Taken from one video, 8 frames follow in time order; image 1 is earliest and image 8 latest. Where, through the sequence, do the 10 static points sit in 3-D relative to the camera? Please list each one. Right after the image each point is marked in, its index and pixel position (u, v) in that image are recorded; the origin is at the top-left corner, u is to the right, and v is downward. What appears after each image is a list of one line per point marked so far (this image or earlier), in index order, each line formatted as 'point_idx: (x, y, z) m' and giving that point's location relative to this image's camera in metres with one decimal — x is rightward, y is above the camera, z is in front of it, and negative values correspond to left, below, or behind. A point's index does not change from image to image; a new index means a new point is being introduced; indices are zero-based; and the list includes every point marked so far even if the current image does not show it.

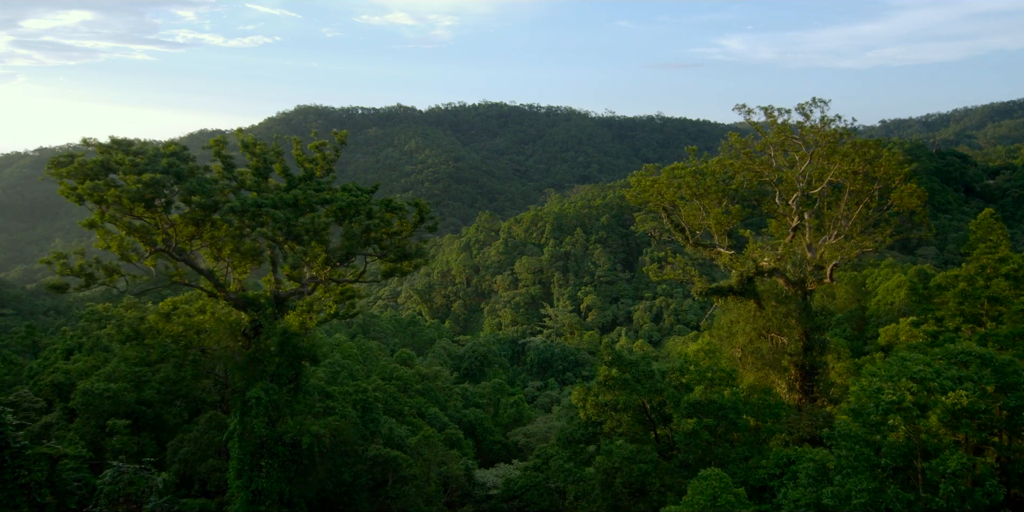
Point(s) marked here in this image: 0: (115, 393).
0: (-6.4, -2.2, +10.8) m
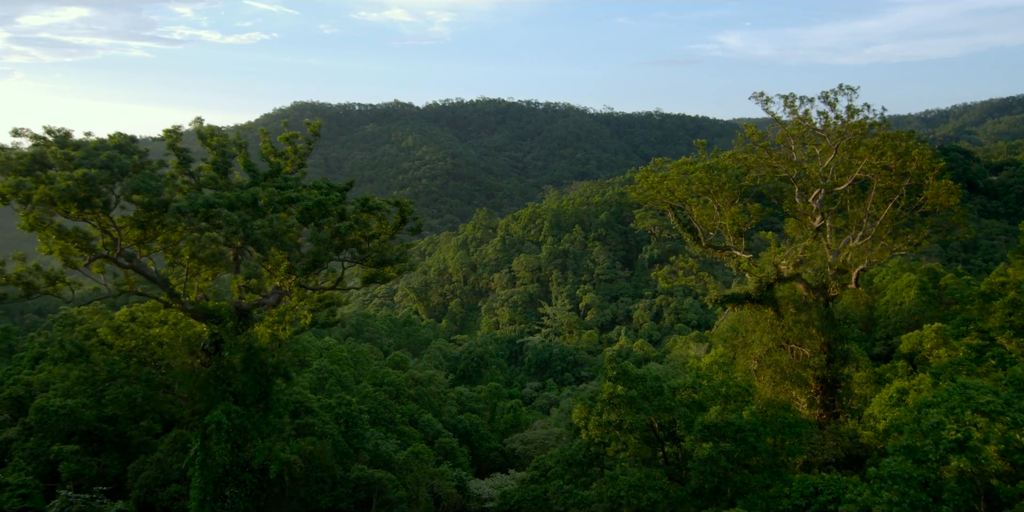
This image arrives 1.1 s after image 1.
0: (-6.5, -2.3, +9.8) m
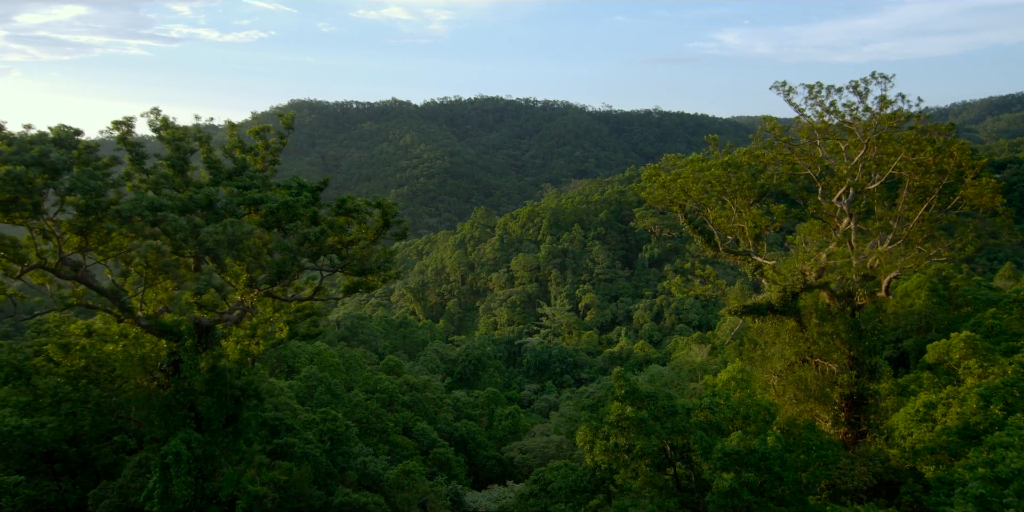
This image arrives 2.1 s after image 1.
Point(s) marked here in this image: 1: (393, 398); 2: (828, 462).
0: (-6.5, -2.3, +9.0) m
1: (-3.5, -4.2, +20.0) m
2: (+4.5, -2.9, +9.5) m
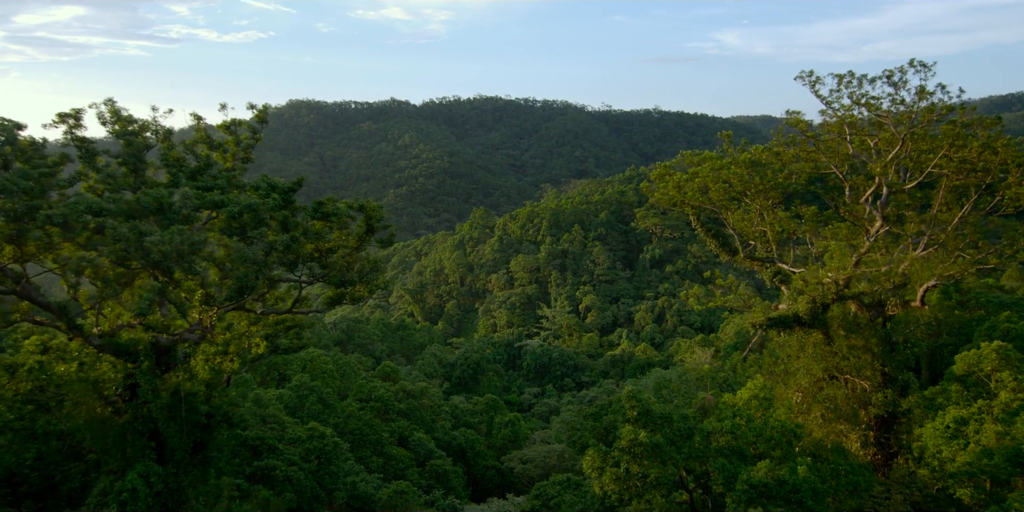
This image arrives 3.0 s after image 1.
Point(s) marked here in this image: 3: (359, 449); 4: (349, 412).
0: (-6.5, -2.4, +8.2) m
1: (-3.6, -4.3, +19.2) m
2: (+4.5, -3.0, +8.7) m
3: (-3.6, -4.6, +15.9) m
4: (-4.1, -3.9, +16.7) m
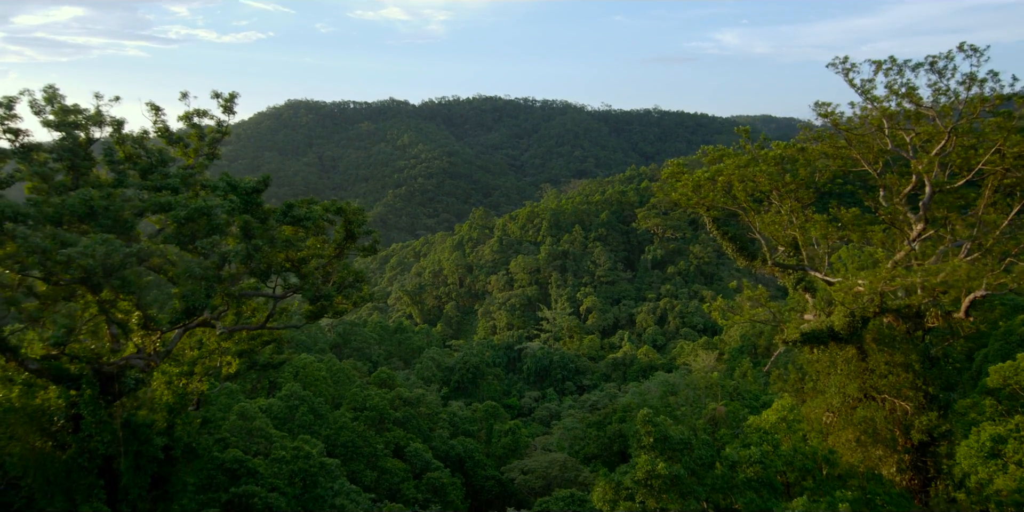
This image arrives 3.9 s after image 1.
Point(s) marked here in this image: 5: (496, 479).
0: (-6.5, -2.5, +7.4) m
1: (-3.5, -4.4, +18.4) m
2: (+4.5, -3.1, +8.0) m
3: (-3.6, -4.7, +15.1) m
4: (-4.1, -4.0, +15.9) m
5: (-0.5, -6.6, +19.7) m
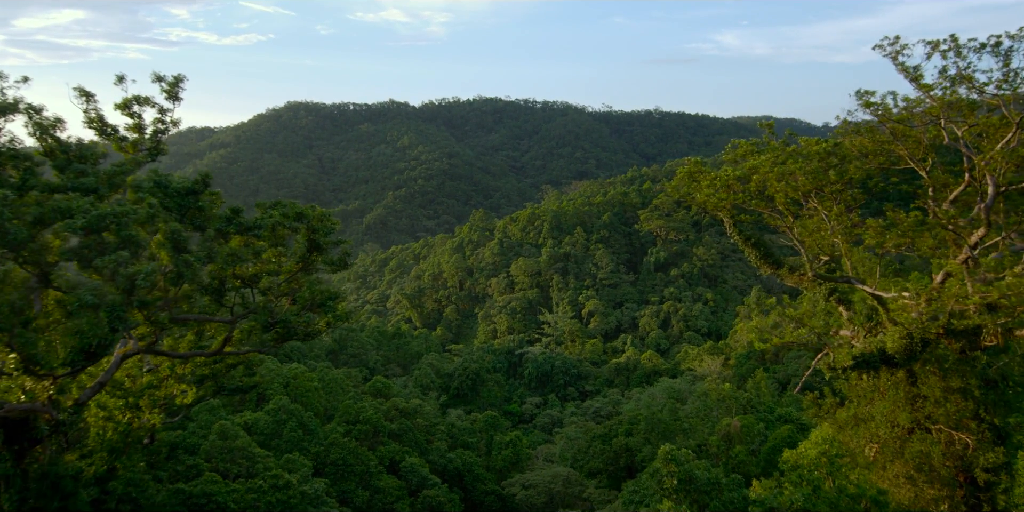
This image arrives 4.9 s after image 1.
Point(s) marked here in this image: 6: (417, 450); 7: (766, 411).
0: (-6.5, -2.6, +6.5) m
1: (-3.5, -4.5, +17.5) m
2: (+4.5, -3.2, +7.1) m
3: (-3.6, -4.8, +14.2) m
4: (-4.0, -4.1, +15.0) m
5: (-0.5, -6.8, +18.8) m
6: (-2.7, -5.5, +18.7) m
7: (+7.2, -4.4, +18.8) m
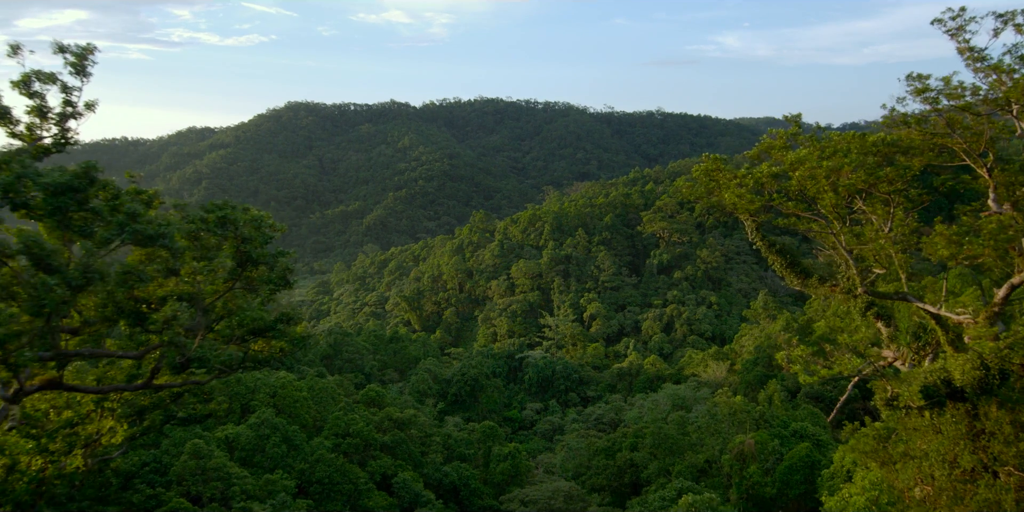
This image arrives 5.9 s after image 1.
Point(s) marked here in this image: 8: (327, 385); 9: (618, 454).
0: (-6.6, -2.7, +5.6) m
1: (-3.6, -4.6, +16.6) m
2: (+4.5, -3.3, +6.1) m
3: (-3.7, -4.9, +13.3) m
4: (-4.1, -4.2, +14.1) m
5: (-0.5, -6.9, +17.9) m
6: (-2.7, -5.6, +17.8) m
7: (+7.1, -4.5, +17.9) m
8: (-5.6, -3.9, +19.9) m
9: (+2.9, -5.3, +18.0) m
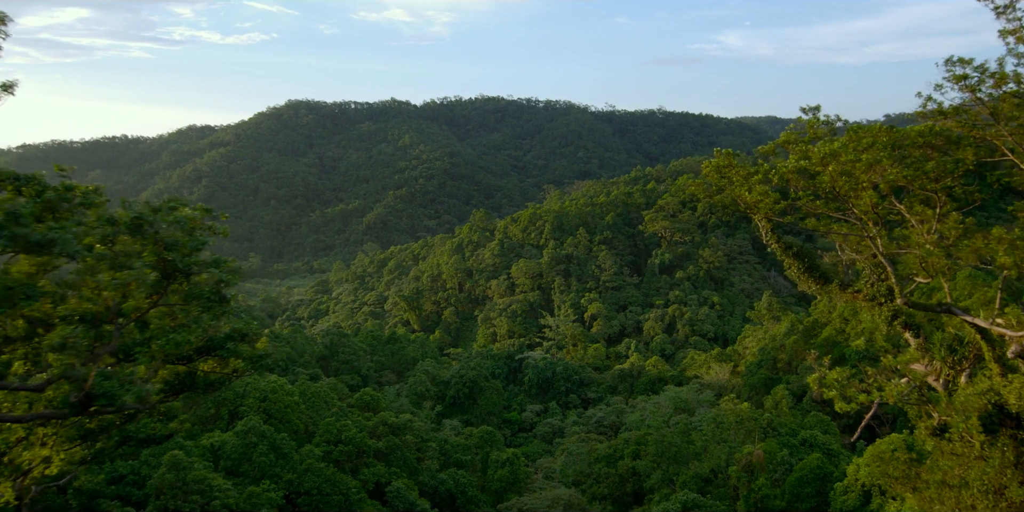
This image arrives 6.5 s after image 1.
0: (-6.6, -2.7, +5.0) m
1: (-3.6, -4.6, +16.0) m
2: (+4.4, -3.3, +5.5) m
3: (-3.7, -4.9, +12.7) m
4: (-4.1, -4.2, +13.5) m
5: (-0.6, -6.9, +17.3) m
6: (-2.8, -5.6, +17.2) m
7: (+7.1, -4.5, +17.3) m
8: (-5.6, -3.9, +19.4) m
9: (+2.8, -5.3, +17.4) m
